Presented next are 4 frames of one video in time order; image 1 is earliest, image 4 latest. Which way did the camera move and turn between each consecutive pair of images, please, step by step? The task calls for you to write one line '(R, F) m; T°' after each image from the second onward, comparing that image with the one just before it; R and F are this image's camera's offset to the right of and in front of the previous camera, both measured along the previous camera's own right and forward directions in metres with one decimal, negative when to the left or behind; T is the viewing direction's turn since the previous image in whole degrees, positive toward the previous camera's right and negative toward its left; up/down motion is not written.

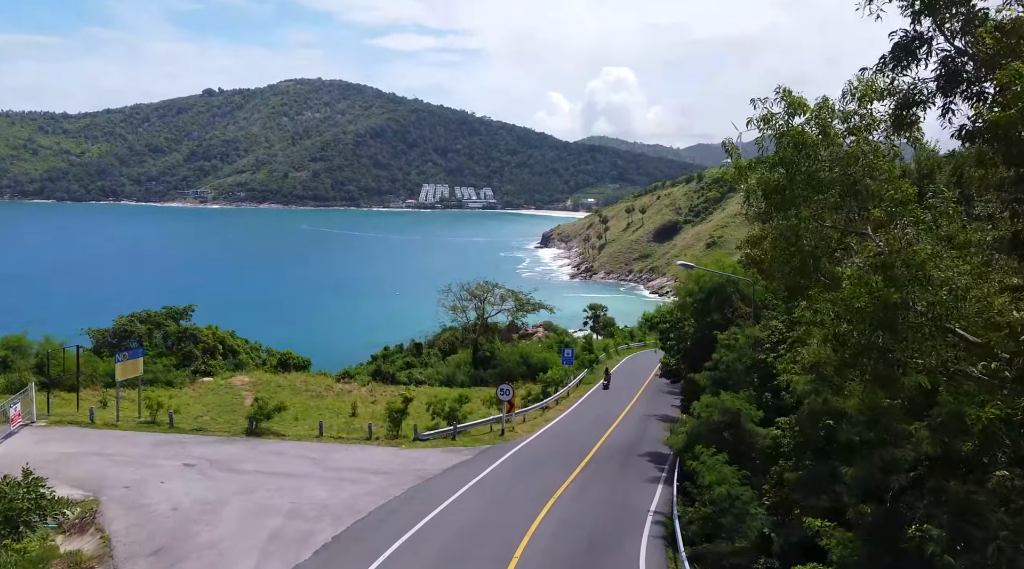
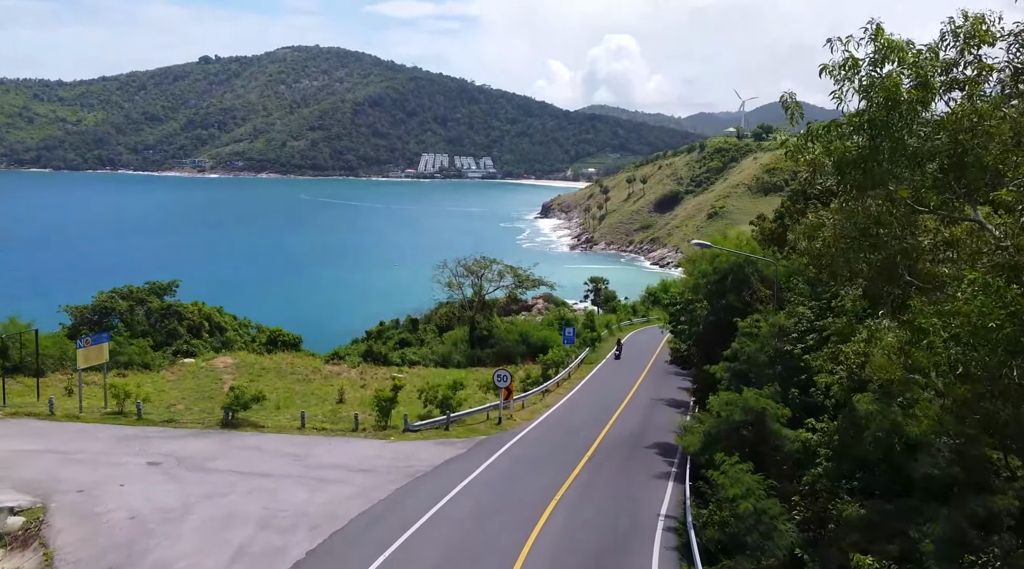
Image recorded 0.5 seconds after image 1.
(+0.1, +2.0) m; 0°
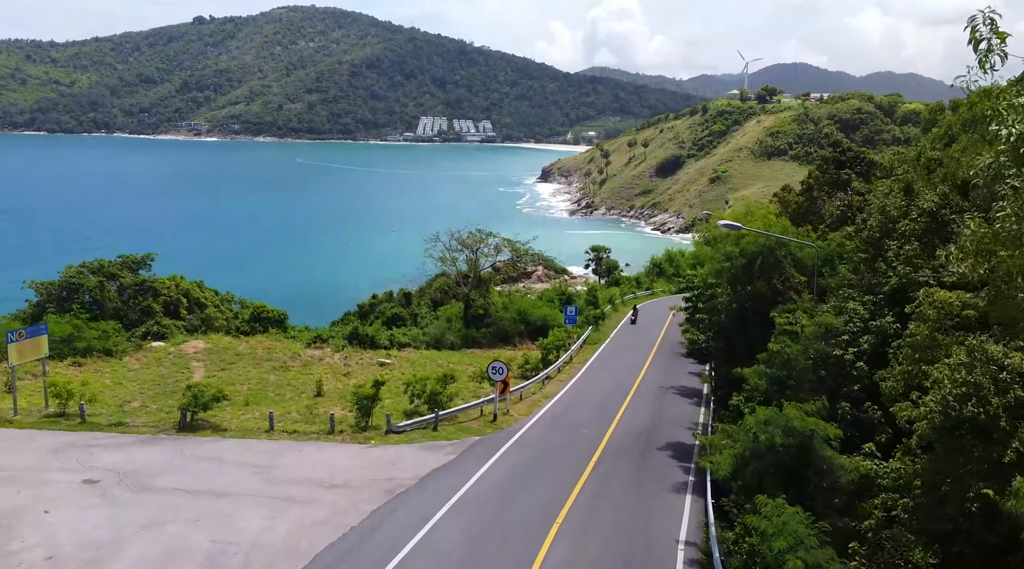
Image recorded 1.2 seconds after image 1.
(+0.1, +2.8) m; 0°
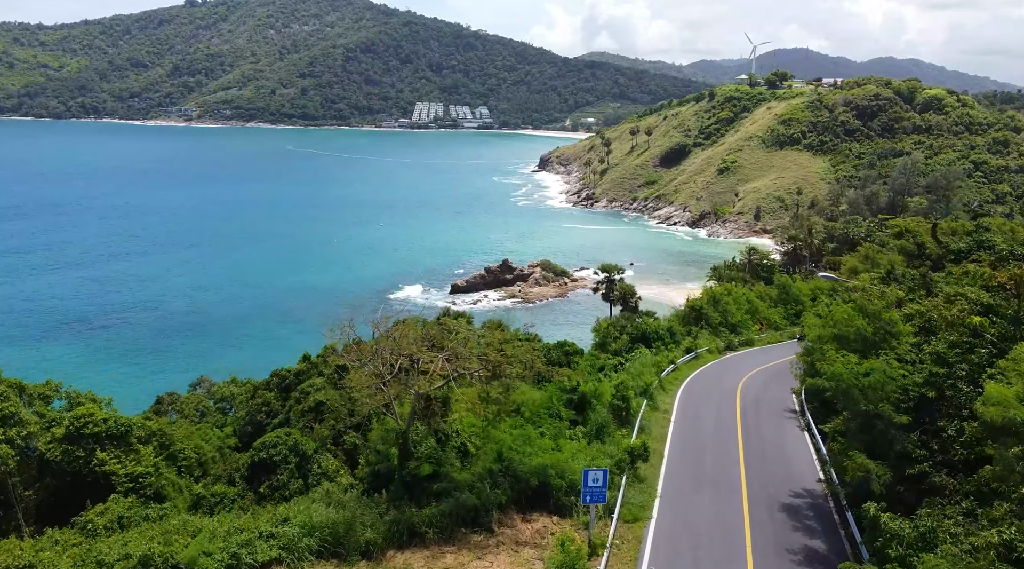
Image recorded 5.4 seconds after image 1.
(+0.7, +16.9) m; 0°
